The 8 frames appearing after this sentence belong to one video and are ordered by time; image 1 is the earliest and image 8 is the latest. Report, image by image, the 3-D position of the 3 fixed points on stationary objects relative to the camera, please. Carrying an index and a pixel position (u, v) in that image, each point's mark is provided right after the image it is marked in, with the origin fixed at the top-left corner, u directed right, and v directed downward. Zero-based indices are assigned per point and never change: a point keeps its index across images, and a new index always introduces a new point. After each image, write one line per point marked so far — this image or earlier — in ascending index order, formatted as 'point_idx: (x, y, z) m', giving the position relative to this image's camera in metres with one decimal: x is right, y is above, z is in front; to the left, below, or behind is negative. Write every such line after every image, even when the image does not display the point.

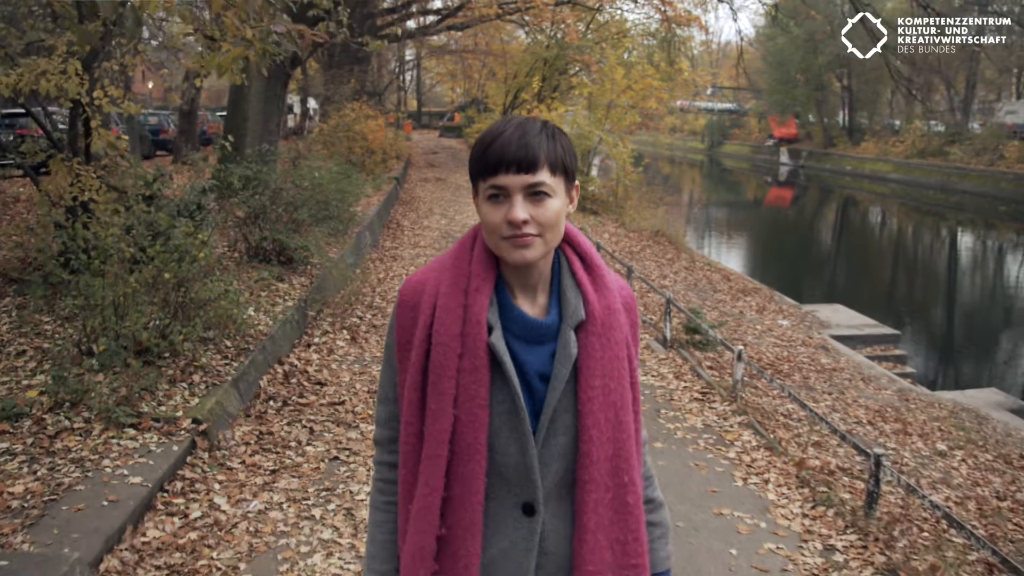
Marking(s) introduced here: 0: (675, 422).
0: (+1.2, -0.9, +6.6) m
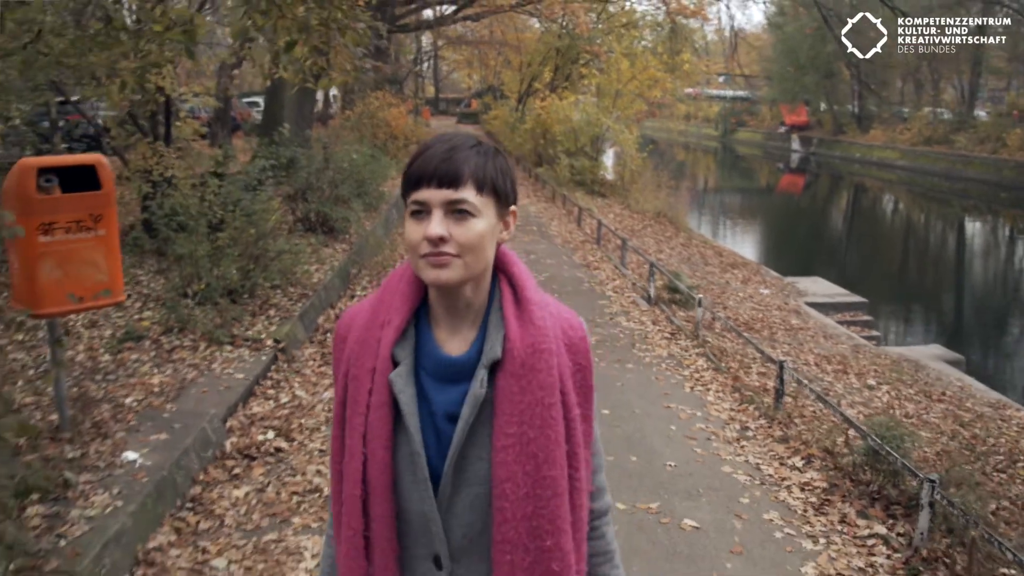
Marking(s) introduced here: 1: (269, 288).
0: (+1.2, -0.6, +8.3) m
1: (-2.2, 0.0, +8.5) m
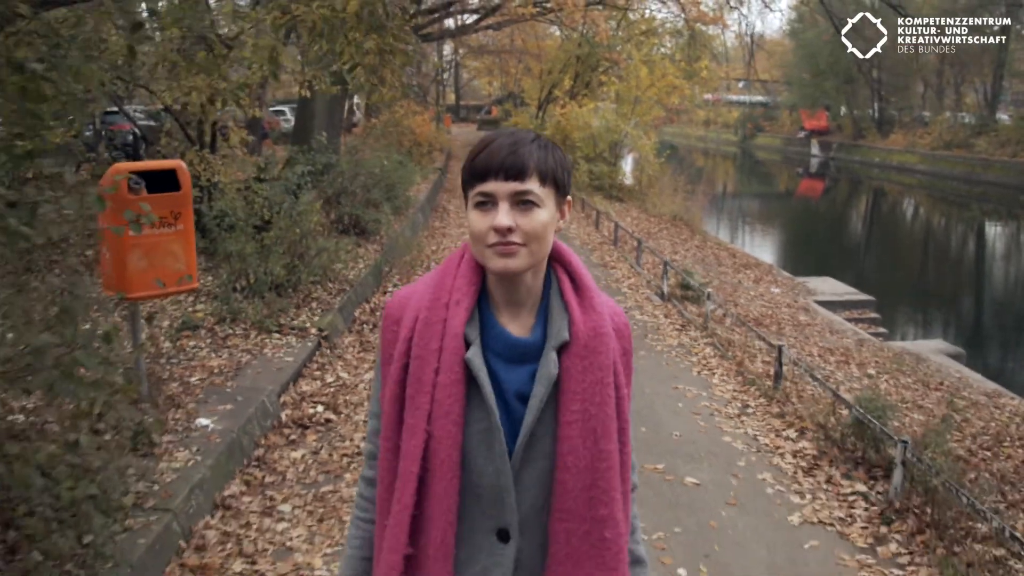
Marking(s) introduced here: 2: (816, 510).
0: (+1.4, -0.5, +9.0) m
1: (-2.0, 0.0, +9.3) m
2: (+1.7, -1.2, +5.1) m
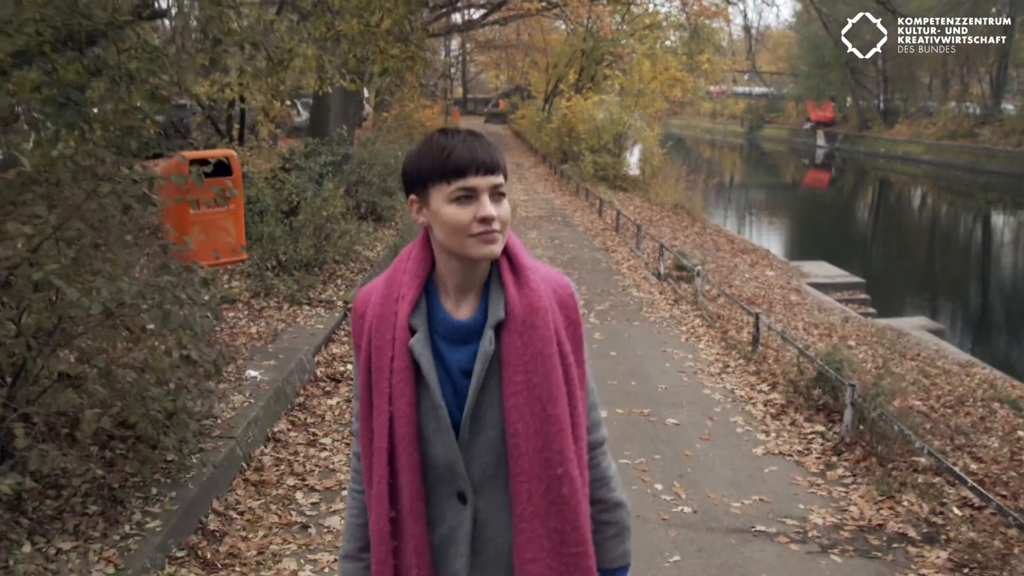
0: (+1.5, -0.3, +9.8) m
1: (-1.9, +0.3, +10.2) m
2: (+1.7, -1.0, +6.0) m
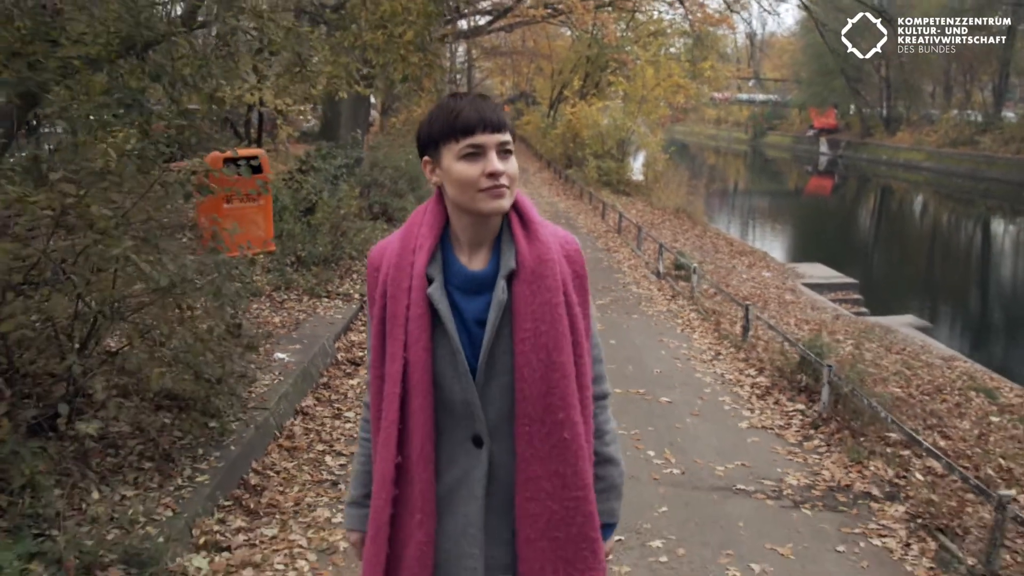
0: (+1.5, -0.2, +10.4) m
1: (-1.9, +0.3, +10.7) m
2: (+1.8, -0.9, +6.6) m
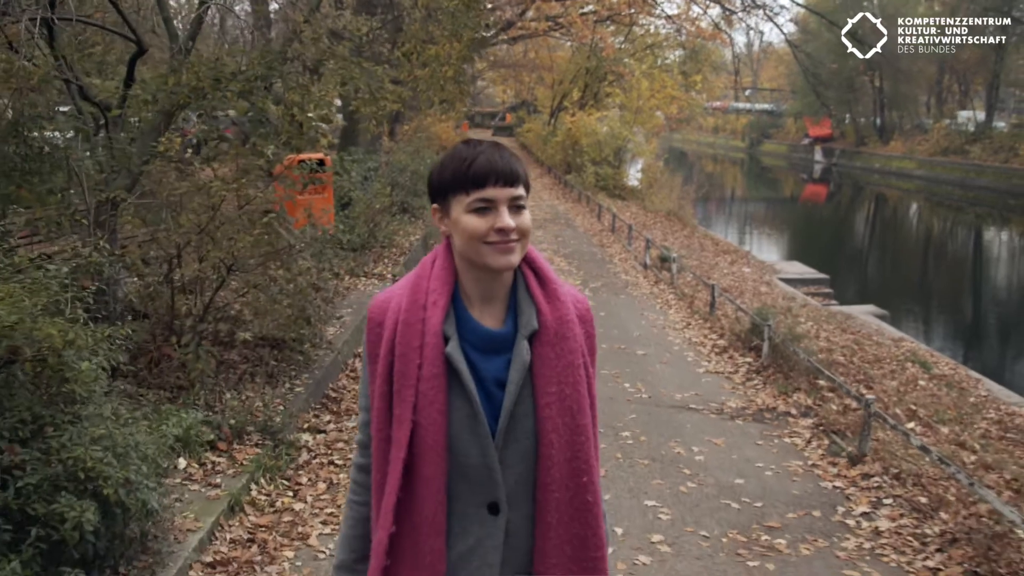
0: (+1.6, 0.0, +12.2) m
1: (-1.8, +0.5, +12.5) m
2: (+1.8, -0.7, +8.4) m
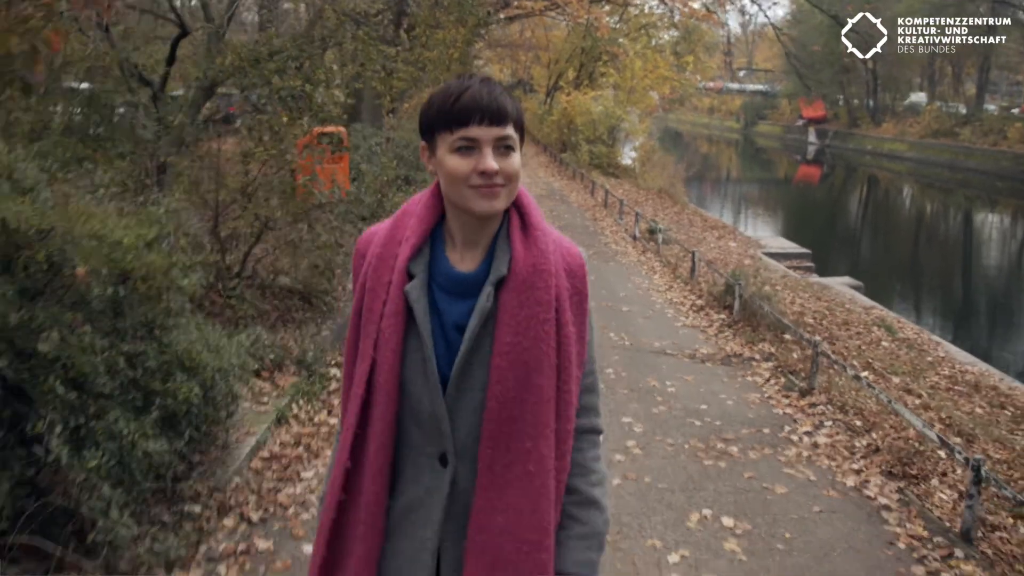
0: (+1.6, +0.4, +13.1) m
1: (-1.8, +1.0, +13.5) m
2: (+1.8, -0.3, +9.3) m
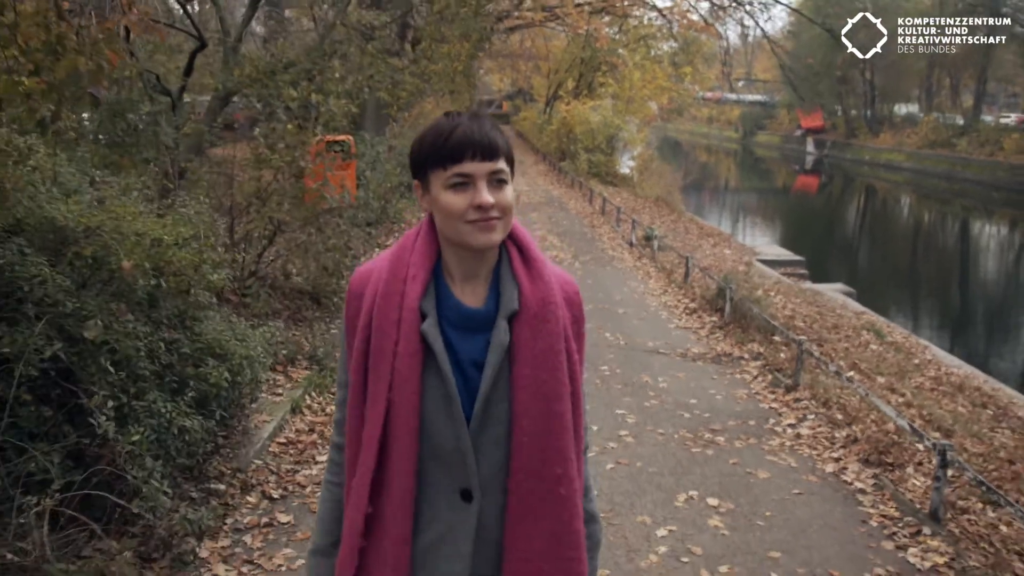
0: (+1.6, +0.3, +13.5) m
1: (-1.8, +1.0, +13.8) m
2: (+1.8, -0.4, +9.7) m
